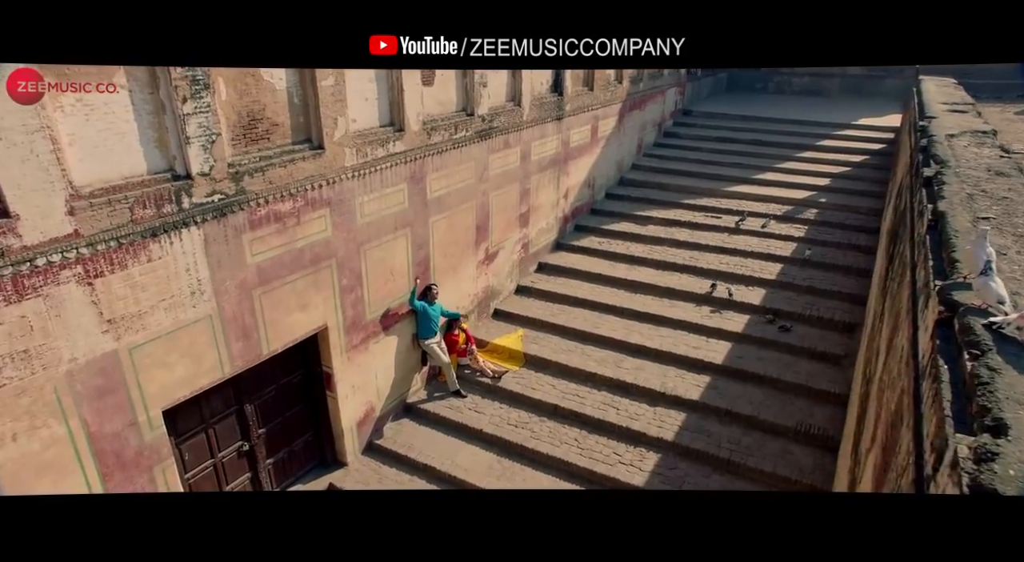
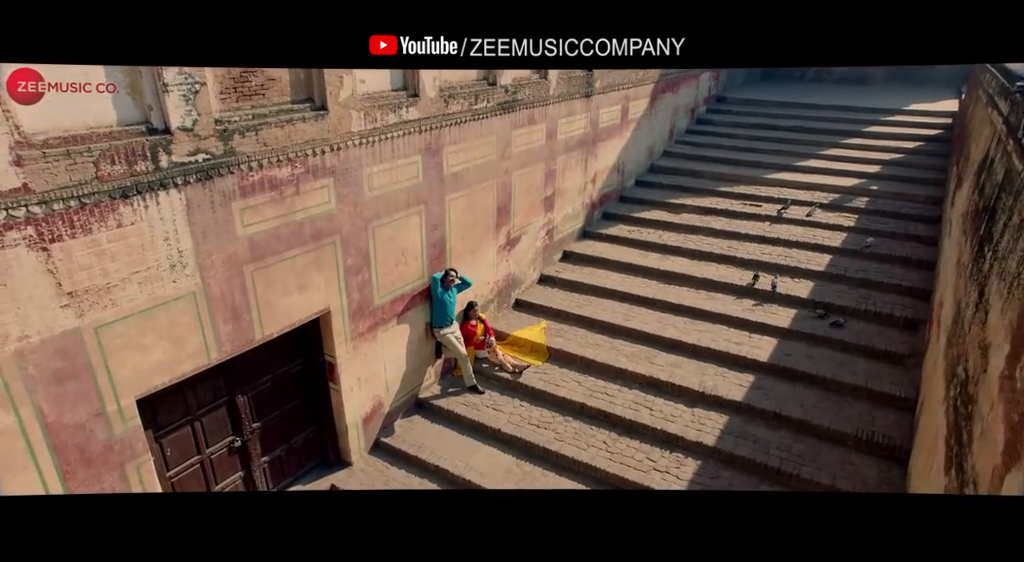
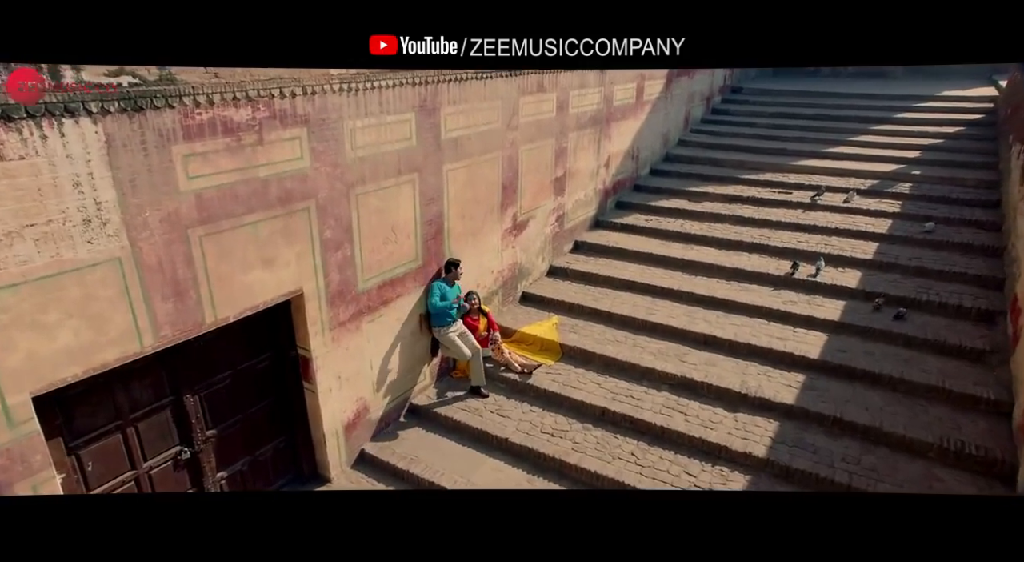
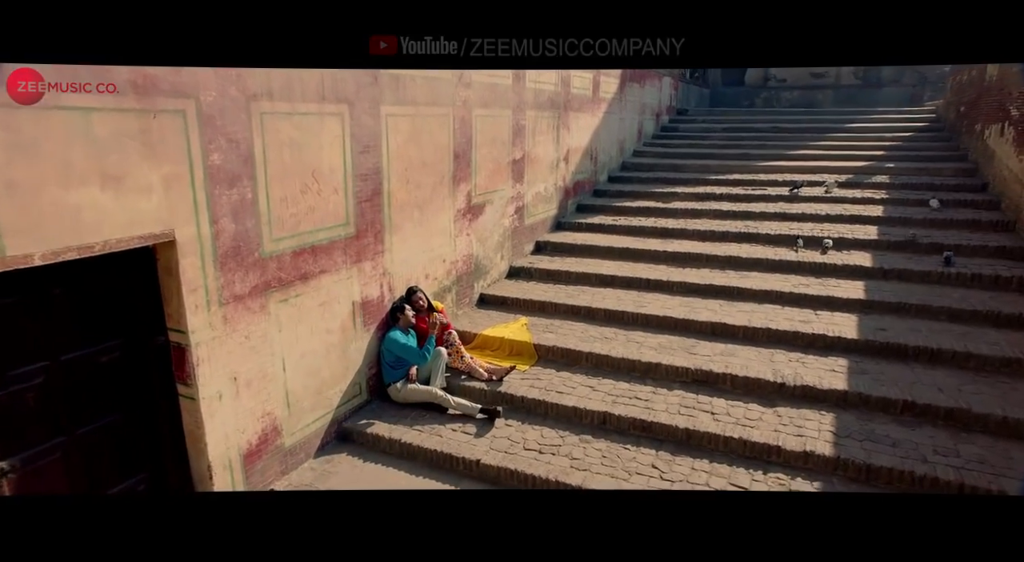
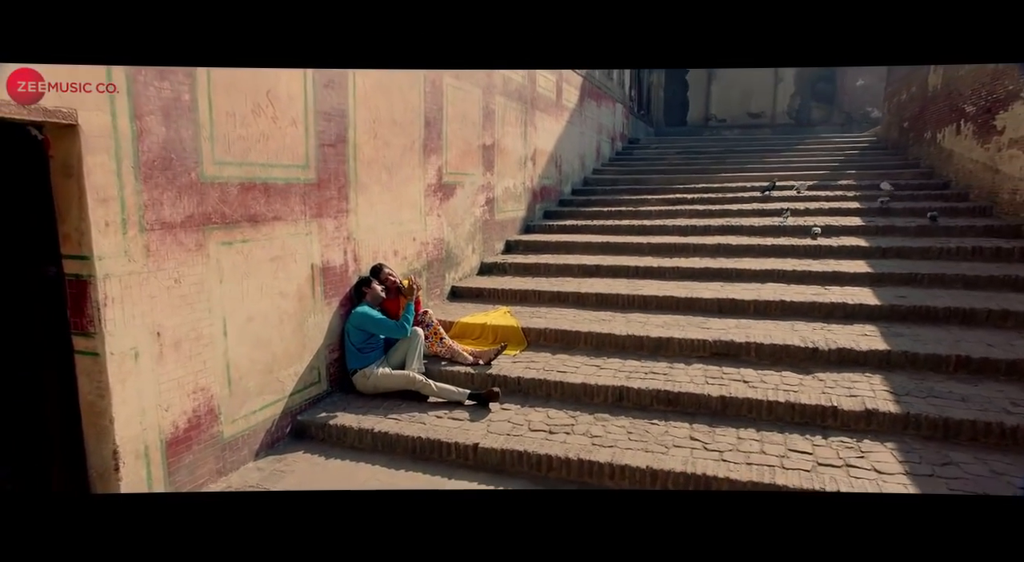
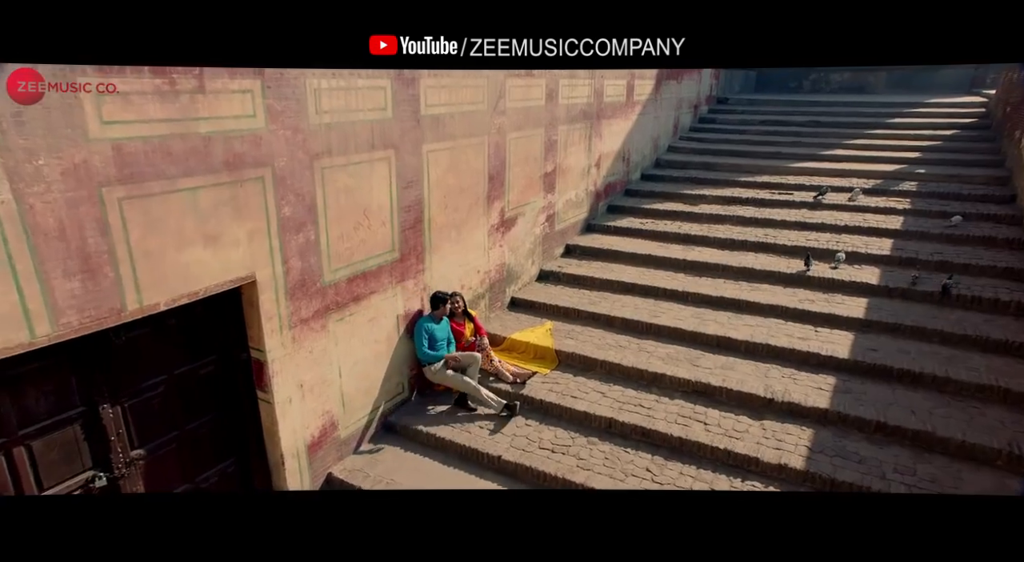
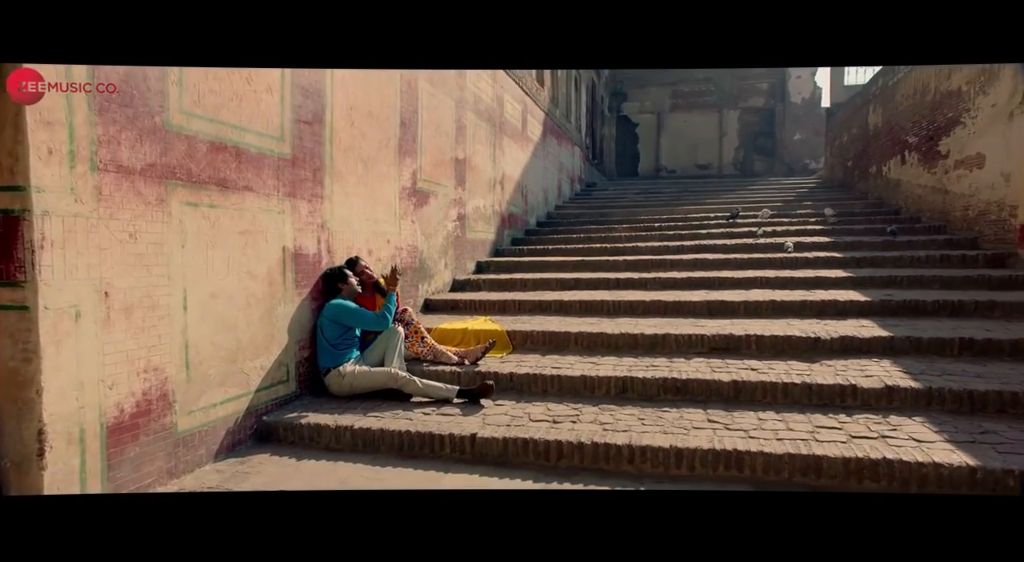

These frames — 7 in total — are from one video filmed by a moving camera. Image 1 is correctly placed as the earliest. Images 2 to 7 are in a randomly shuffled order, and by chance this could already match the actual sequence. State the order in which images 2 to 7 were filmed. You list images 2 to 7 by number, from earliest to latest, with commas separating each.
2, 3, 6, 4, 5, 7
